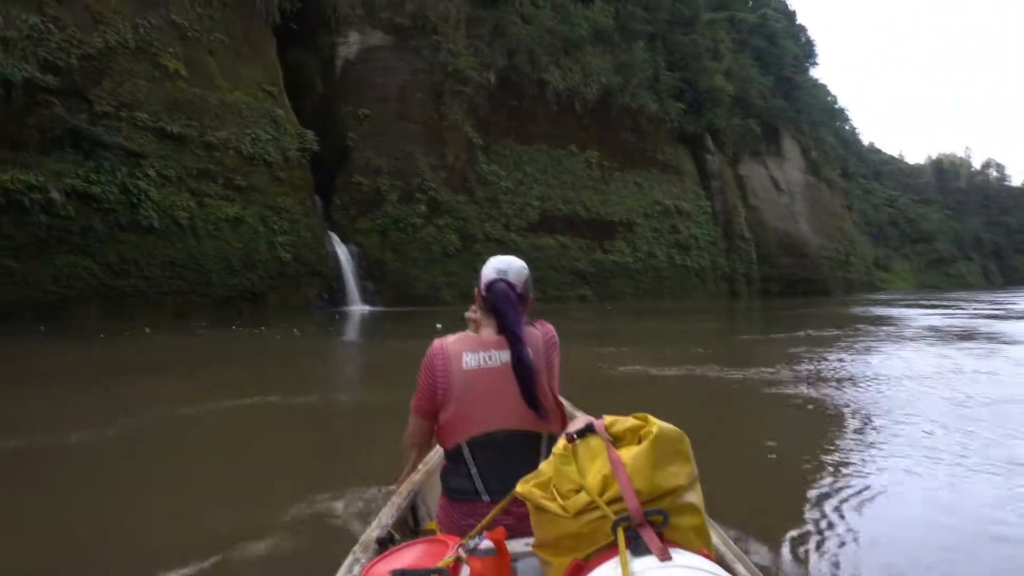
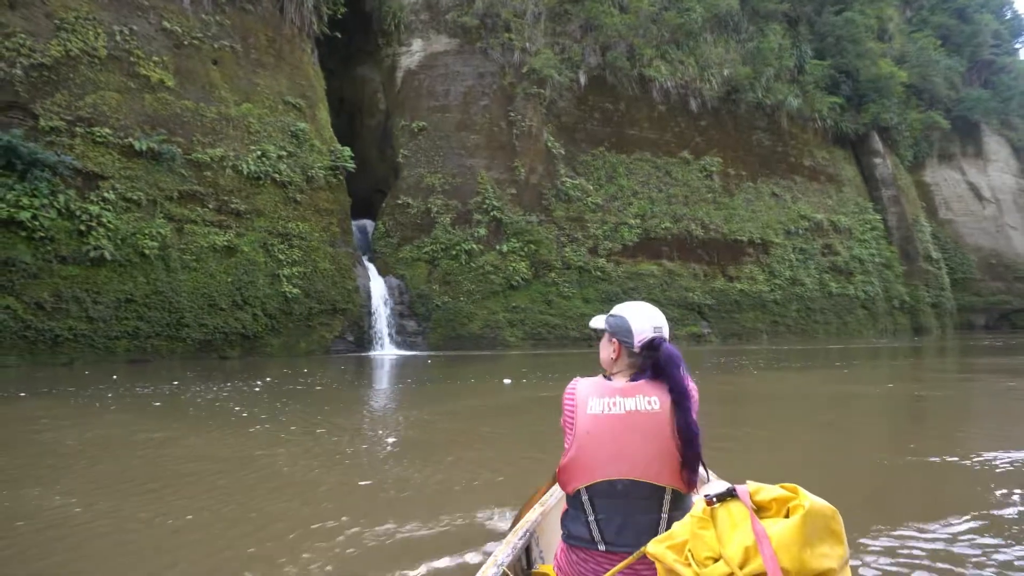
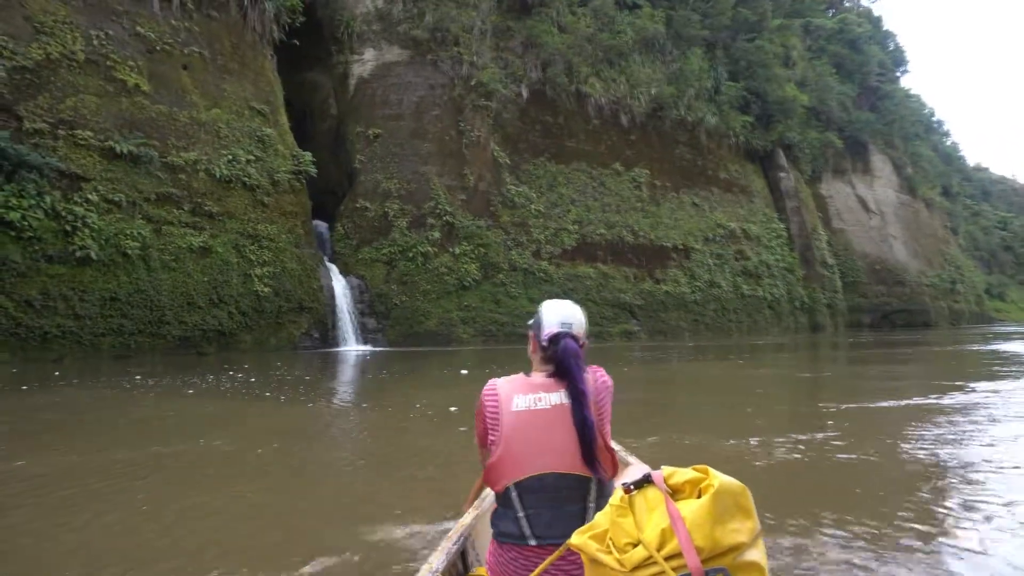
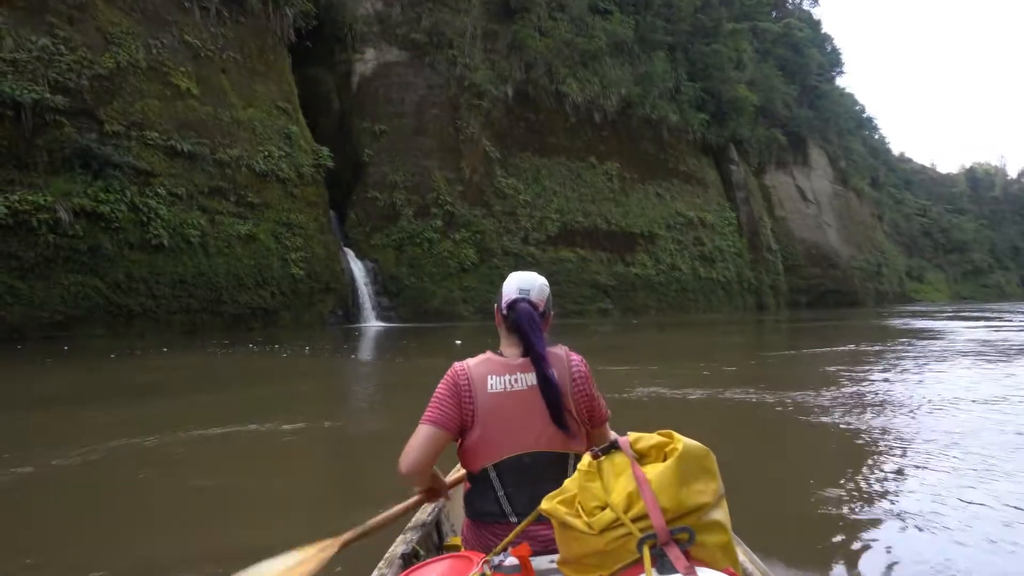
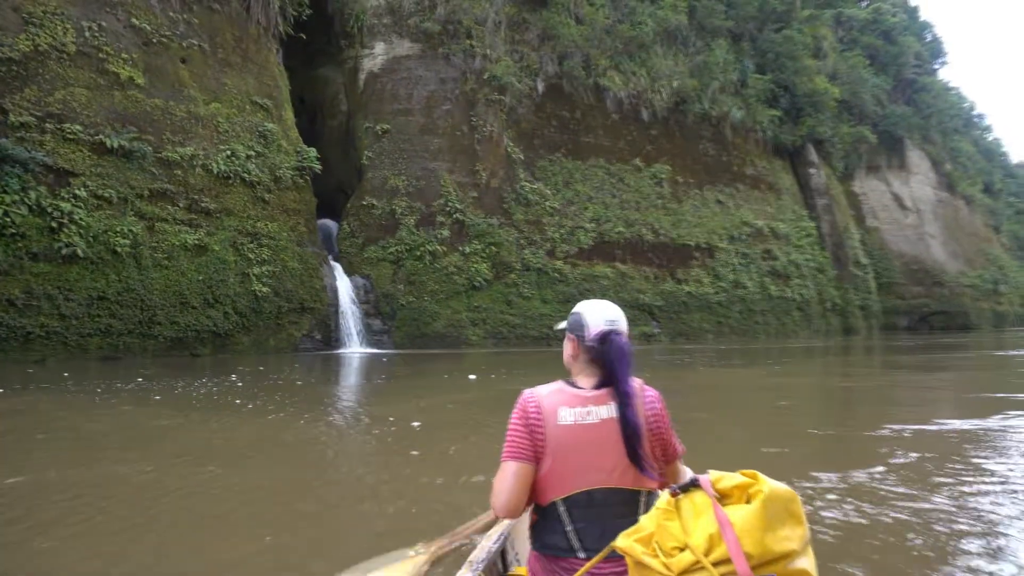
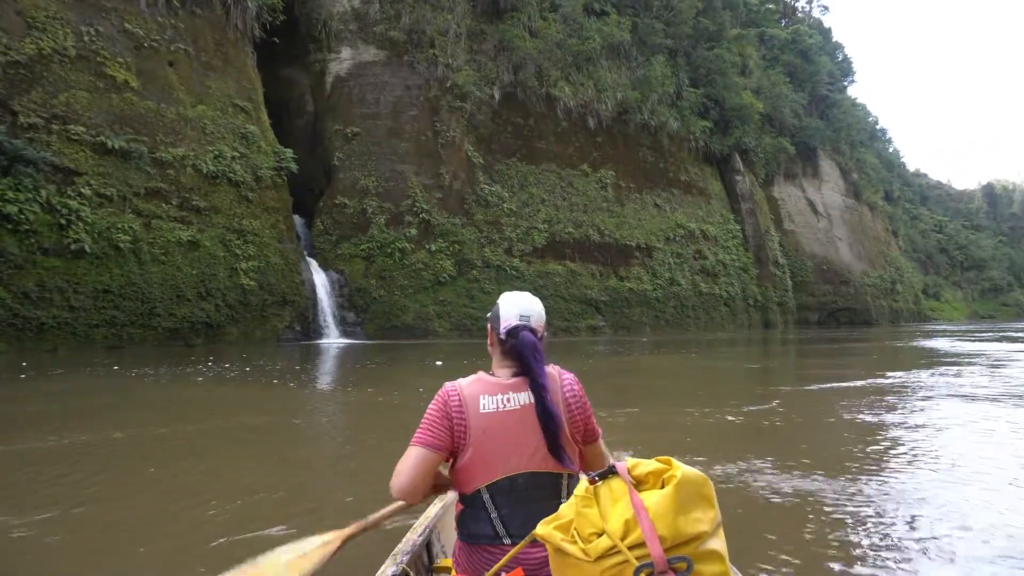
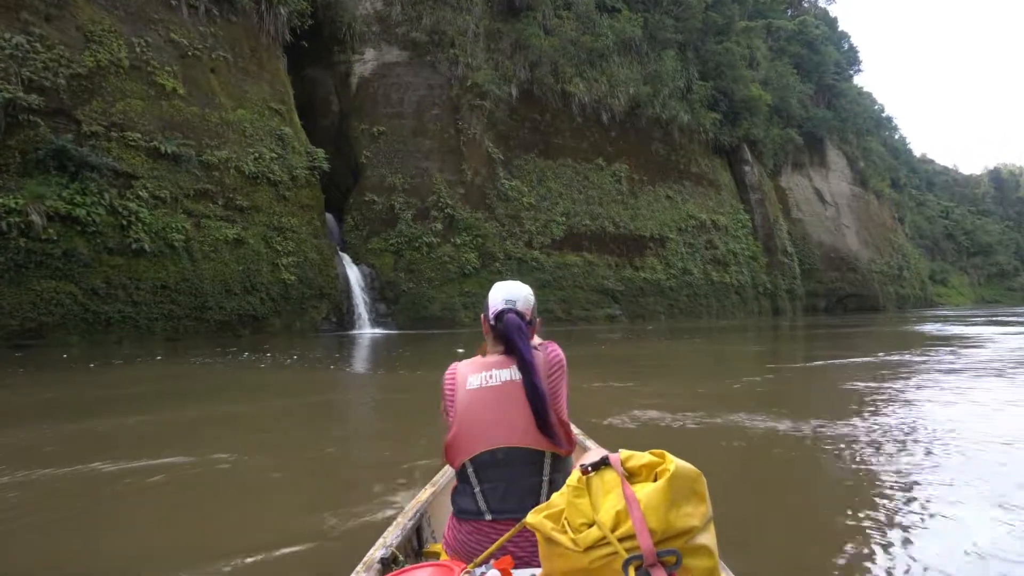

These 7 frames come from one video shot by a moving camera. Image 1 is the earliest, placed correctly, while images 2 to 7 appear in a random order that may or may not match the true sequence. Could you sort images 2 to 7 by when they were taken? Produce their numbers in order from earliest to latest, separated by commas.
4, 7, 6, 3, 5, 2
